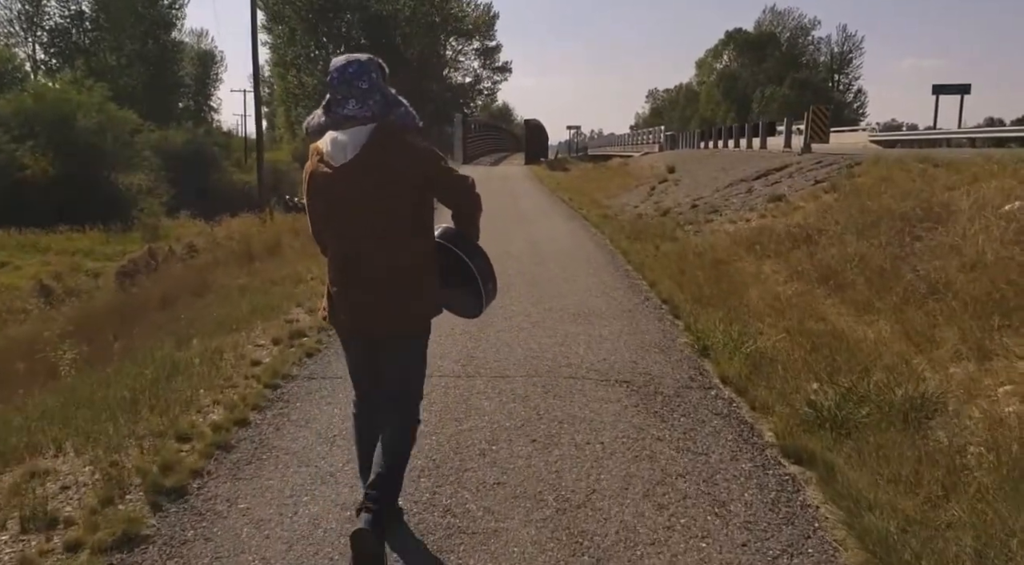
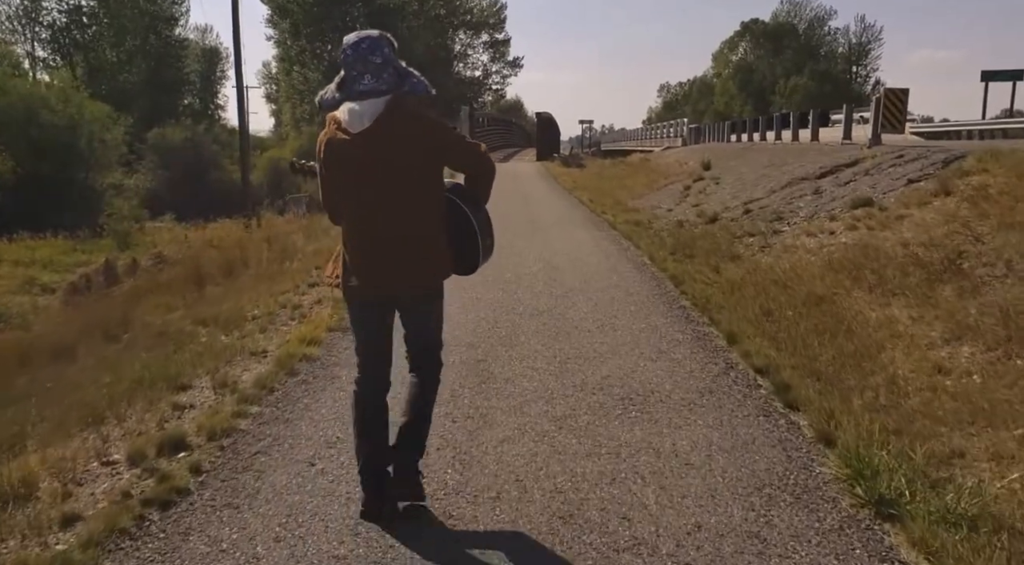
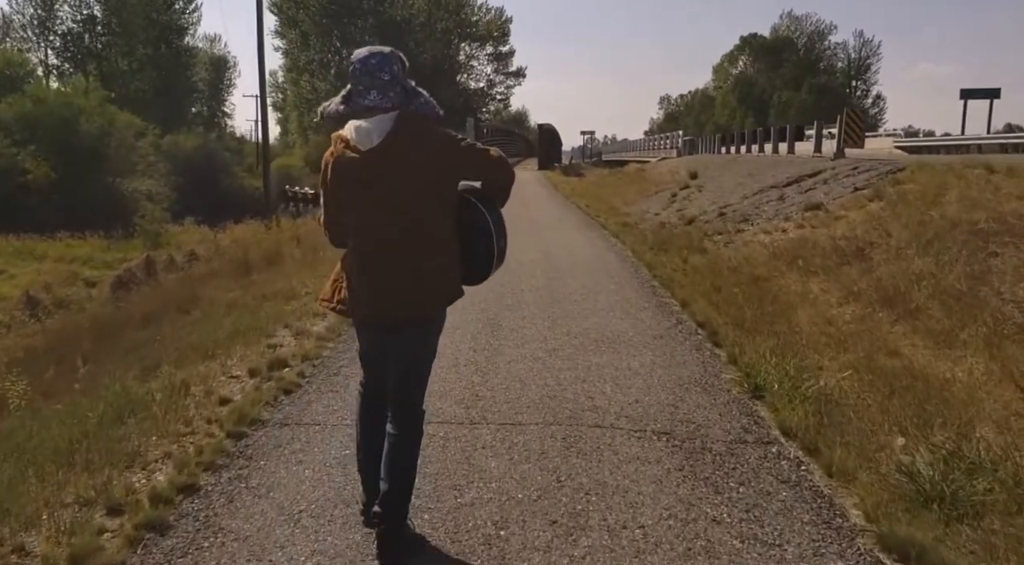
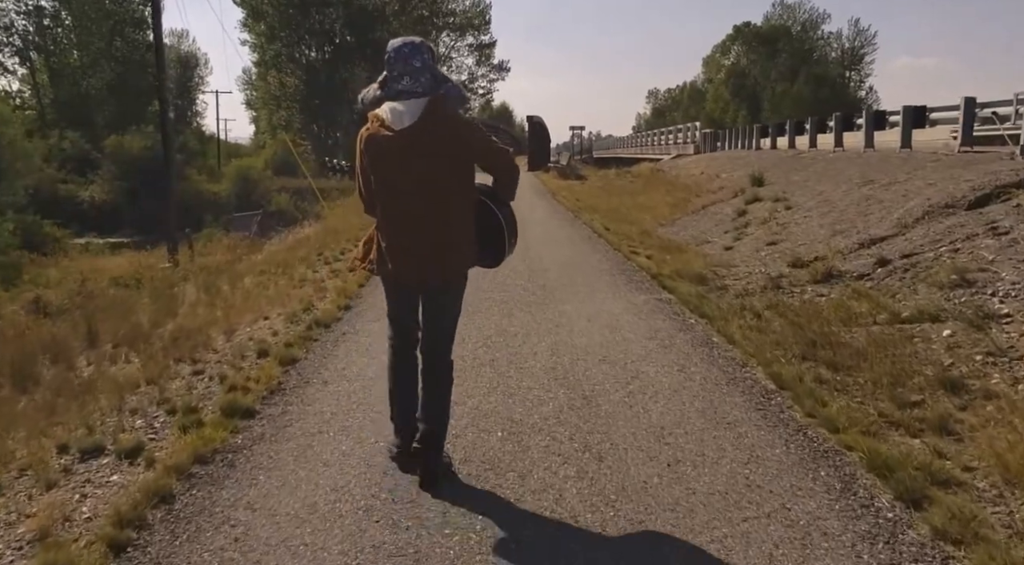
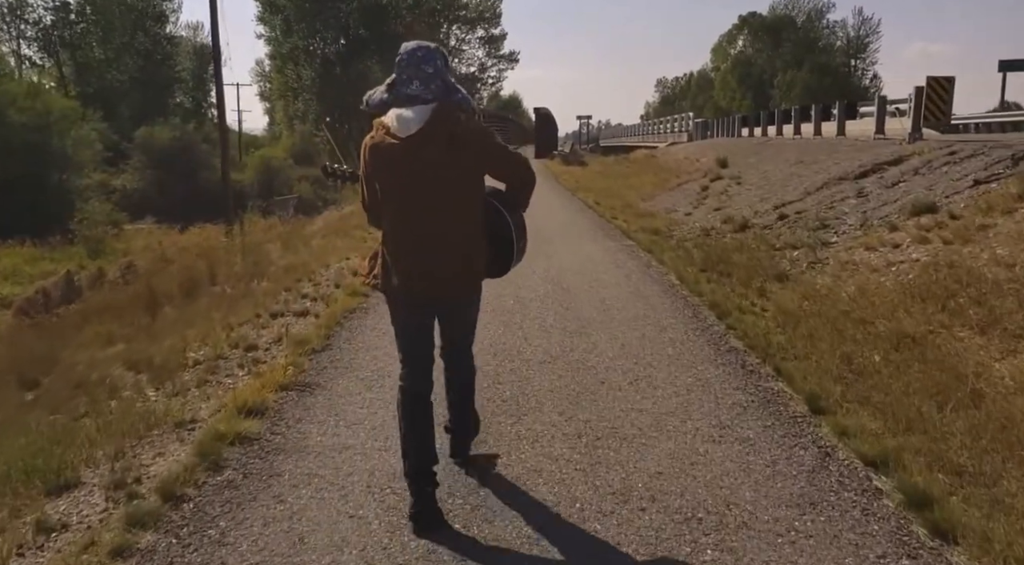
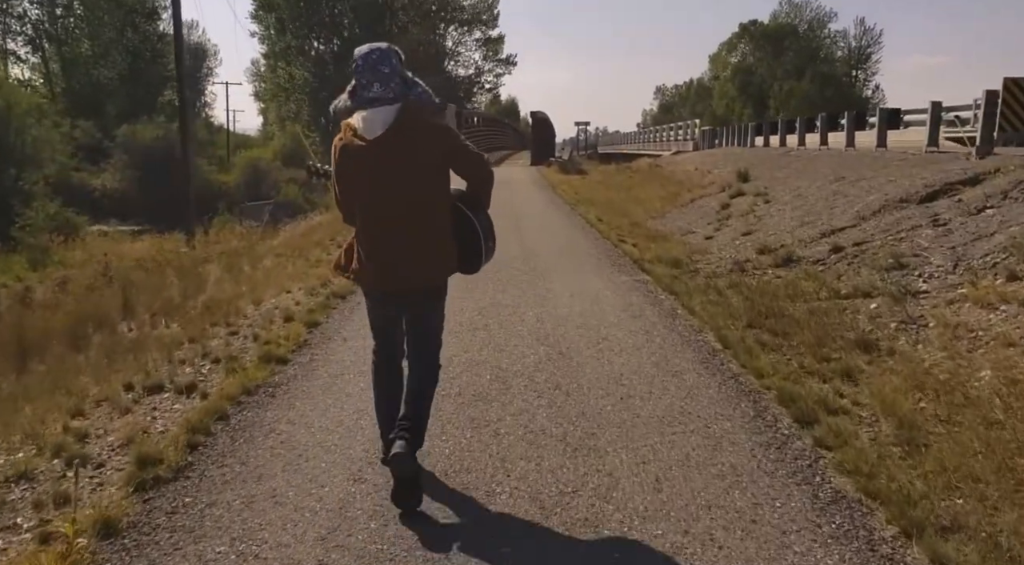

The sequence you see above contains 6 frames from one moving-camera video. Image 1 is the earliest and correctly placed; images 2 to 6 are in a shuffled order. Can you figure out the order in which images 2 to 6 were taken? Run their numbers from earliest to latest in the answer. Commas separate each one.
3, 2, 5, 6, 4
